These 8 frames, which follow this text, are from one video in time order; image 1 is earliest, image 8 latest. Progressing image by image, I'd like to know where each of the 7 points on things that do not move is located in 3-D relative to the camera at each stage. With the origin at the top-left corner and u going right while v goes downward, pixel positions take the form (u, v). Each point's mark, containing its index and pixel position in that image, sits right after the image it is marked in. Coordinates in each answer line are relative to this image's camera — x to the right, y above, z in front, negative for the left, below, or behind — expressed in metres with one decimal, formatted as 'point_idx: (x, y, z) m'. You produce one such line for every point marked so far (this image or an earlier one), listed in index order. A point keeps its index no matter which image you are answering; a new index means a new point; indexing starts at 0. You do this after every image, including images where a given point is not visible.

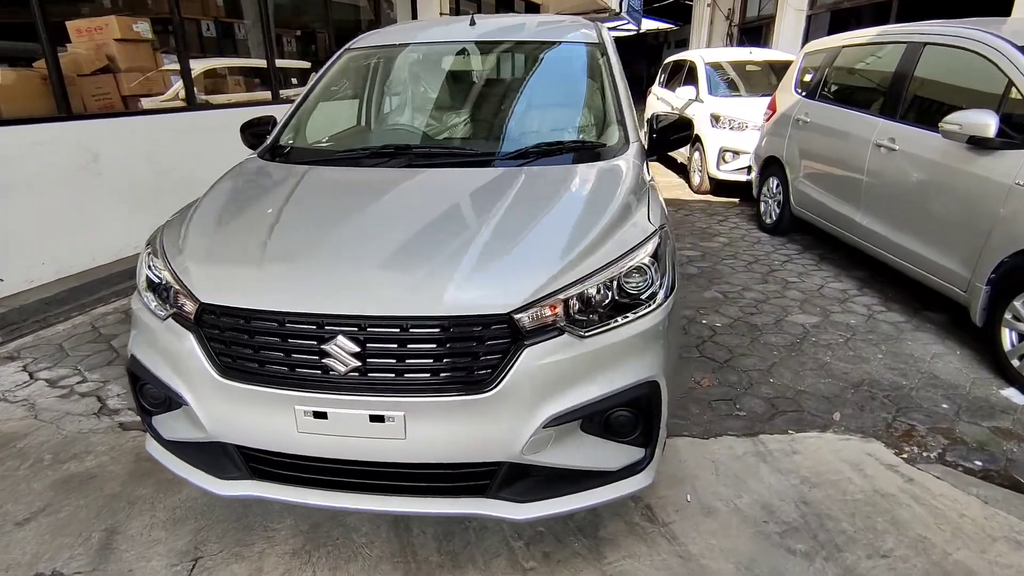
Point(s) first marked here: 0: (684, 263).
0: (+1.4, +0.2, +5.0) m
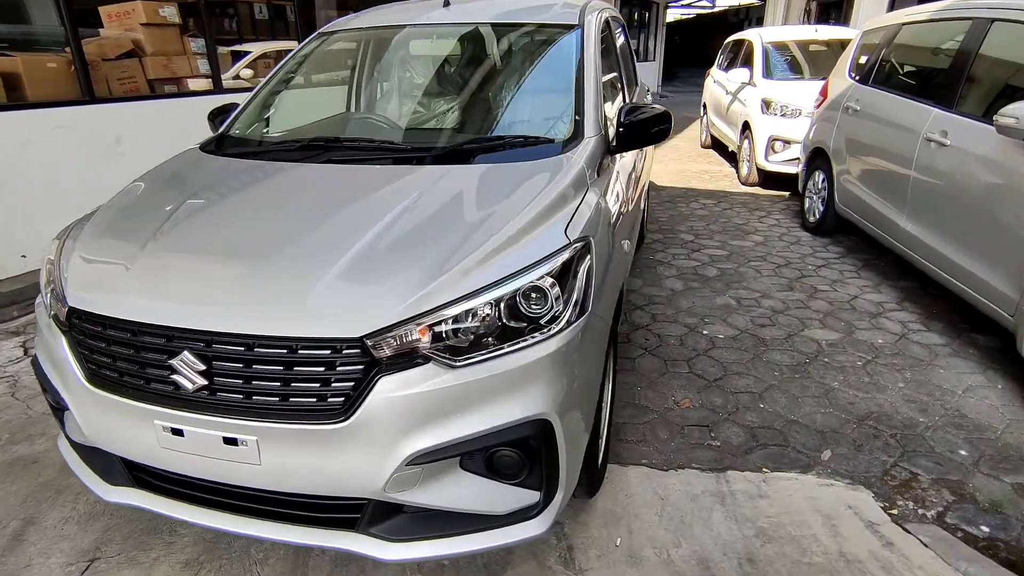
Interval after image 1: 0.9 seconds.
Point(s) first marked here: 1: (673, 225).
0: (+1.4, +0.2, +4.6) m
1: (+1.5, +0.6, +5.6) m
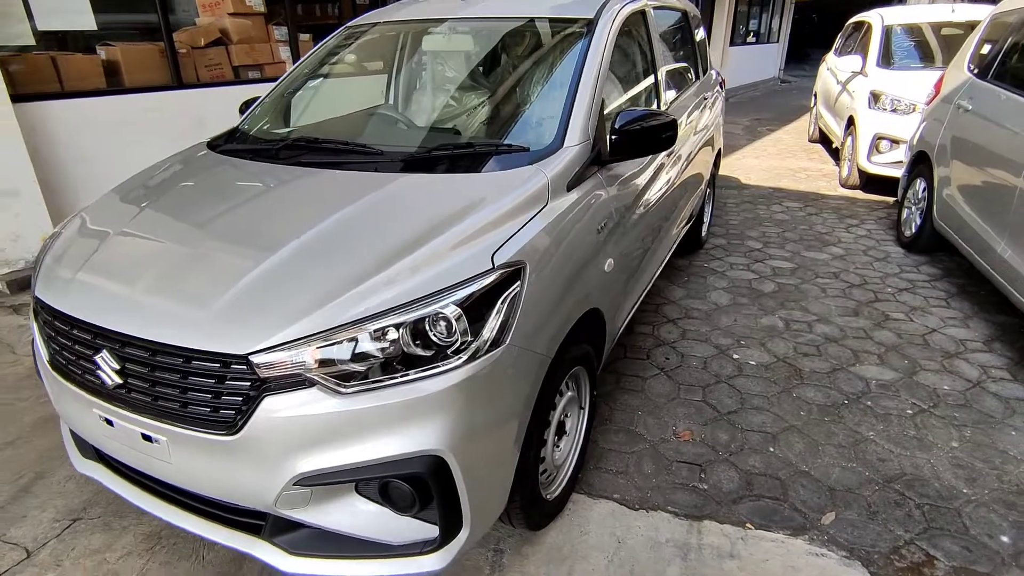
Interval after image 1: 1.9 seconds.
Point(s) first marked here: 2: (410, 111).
0: (+1.7, +0.1, +4.2) m
1: (+2.0, +0.5, +5.2) m
2: (-0.5, +0.8, +2.8) m
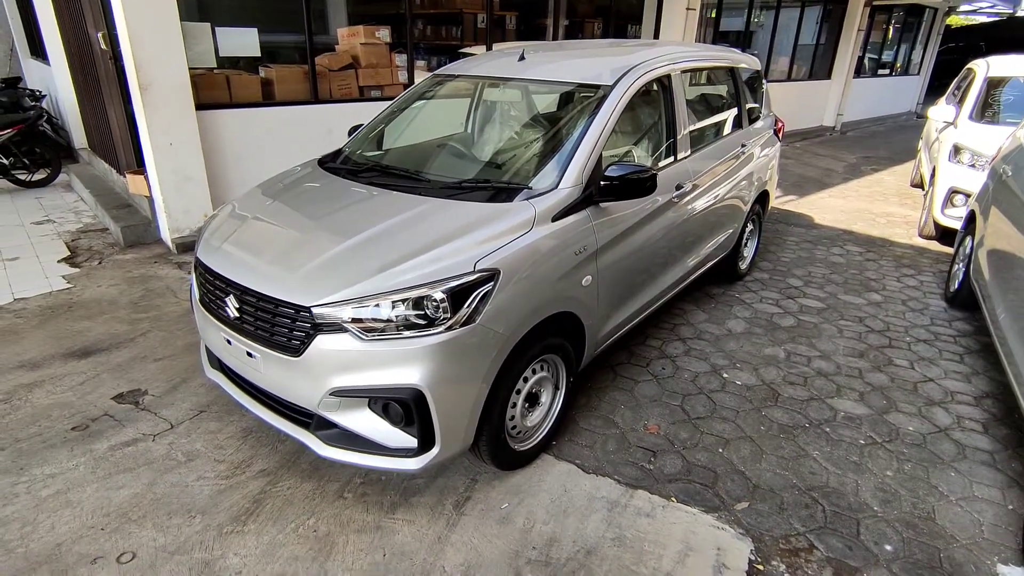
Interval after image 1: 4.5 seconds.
0: (+2.1, -0.2, +4.5) m
1: (+2.5, +0.2, +5.5) m
2: (-0.2, +0.8, +3.6) m
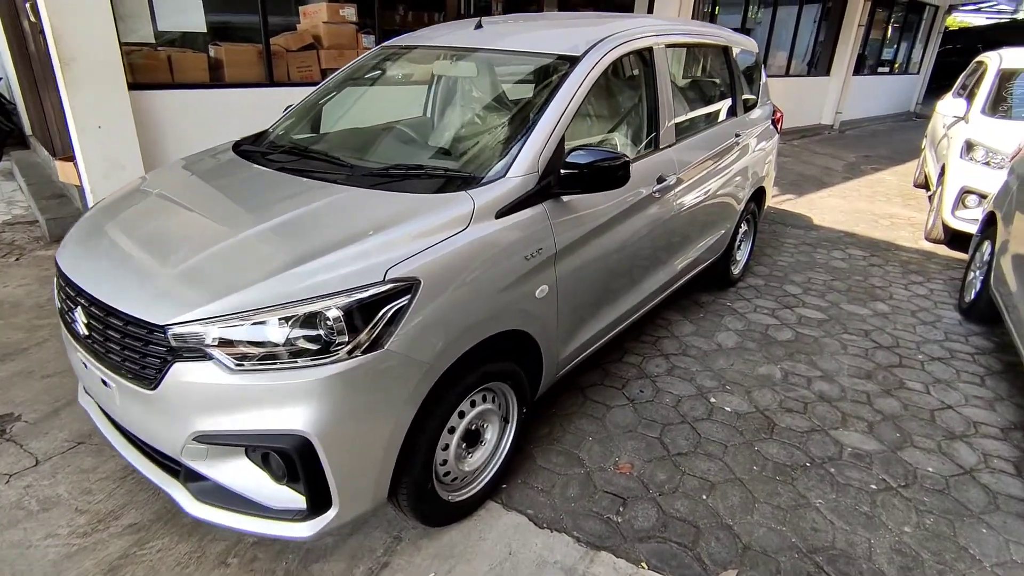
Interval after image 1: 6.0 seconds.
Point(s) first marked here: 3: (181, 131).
0: (+1.8, -0.2, +4.0) m
1: (+2.3, +0.1, +5.0) m
2: (-0.5, +0.8, +3.0) m
3: (-2.8, +1.3, +5.1) m
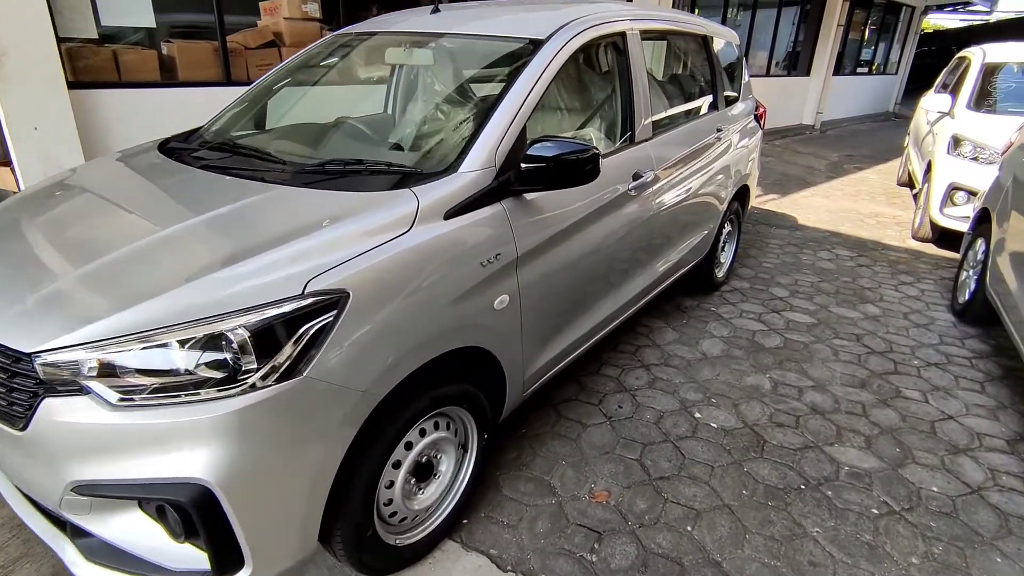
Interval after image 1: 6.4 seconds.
0: (+1.6, -0.3, +3.8) m
1: (+2.1, +0.1, +4.7) m
2: (-0.6, +0.7, +2.7) m
3: (-3.0, +1.2, +4.7) m
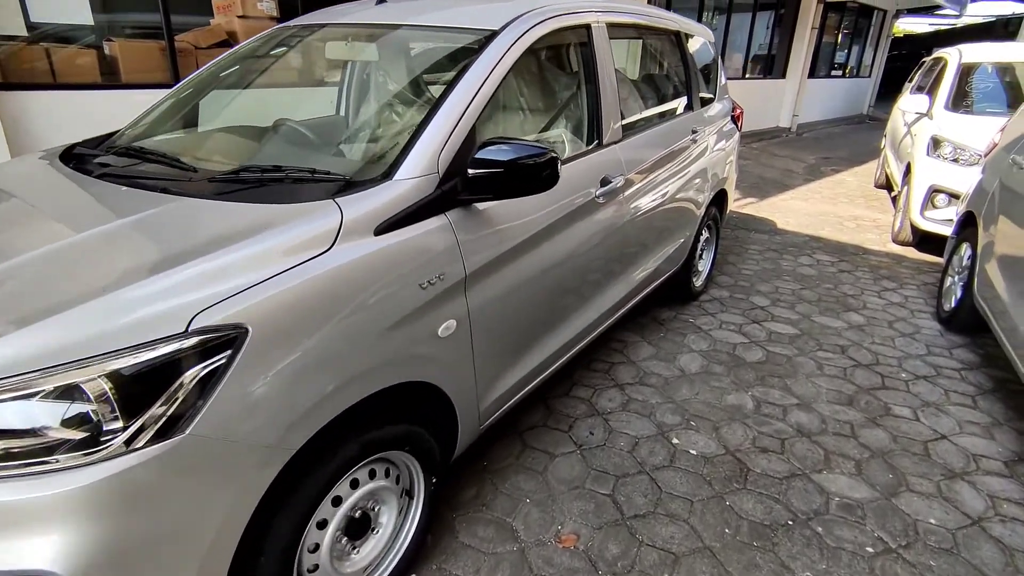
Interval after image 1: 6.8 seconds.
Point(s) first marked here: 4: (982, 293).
0: (+1.4, -0.3, +3.6) m
1: (+1.8, 0.0, +4.5) m
2: (-0.8, +0.6, +2.5) m
3: (-3.3, +1.1, +4.4) m
4: (+2.7, 0.0, +3.5) m
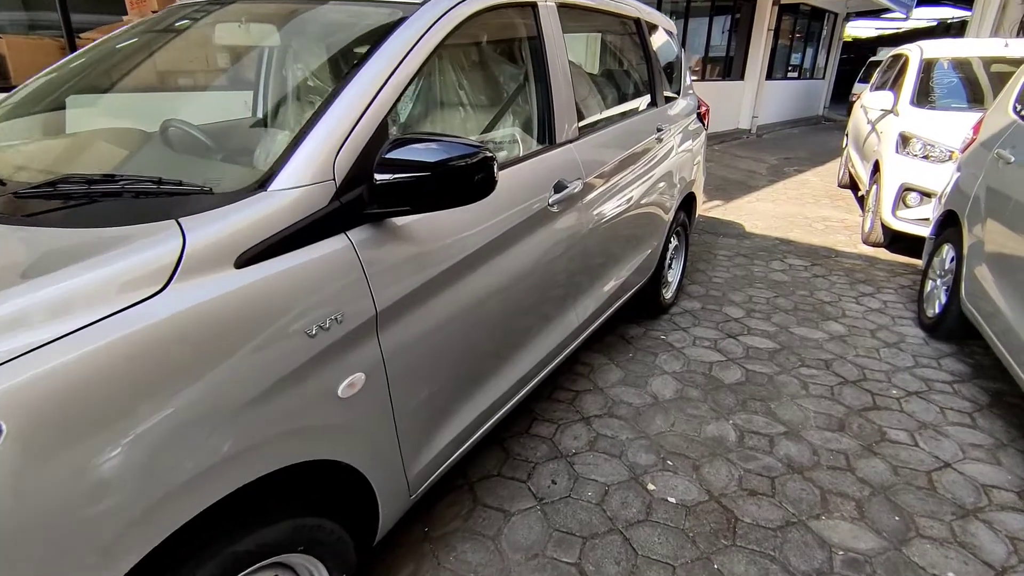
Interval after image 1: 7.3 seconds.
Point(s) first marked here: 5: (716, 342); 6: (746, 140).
0: (+1.2, -0.4, +3.3) m
1: (+1.5, 0.0, +4.2) m
2: (-1.0, +0.5, +2.0) m
3: (-3.6, +0.9, +3.8) m
4: (+2.4, -0.1, +3.2) m
5: (+1.2, -0.3, +3.5) m
6: (+4.9, +3.1, +12.5) m
